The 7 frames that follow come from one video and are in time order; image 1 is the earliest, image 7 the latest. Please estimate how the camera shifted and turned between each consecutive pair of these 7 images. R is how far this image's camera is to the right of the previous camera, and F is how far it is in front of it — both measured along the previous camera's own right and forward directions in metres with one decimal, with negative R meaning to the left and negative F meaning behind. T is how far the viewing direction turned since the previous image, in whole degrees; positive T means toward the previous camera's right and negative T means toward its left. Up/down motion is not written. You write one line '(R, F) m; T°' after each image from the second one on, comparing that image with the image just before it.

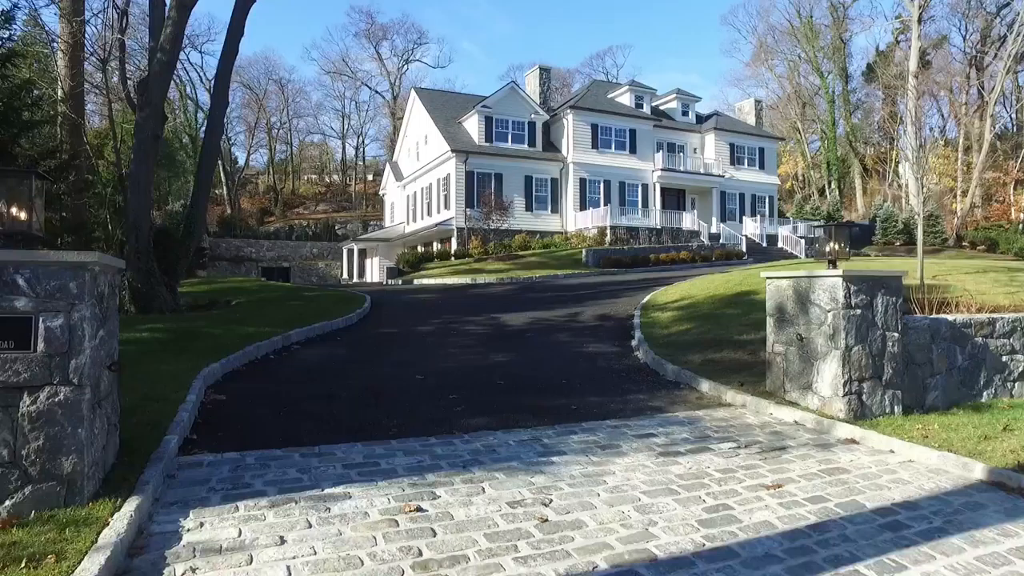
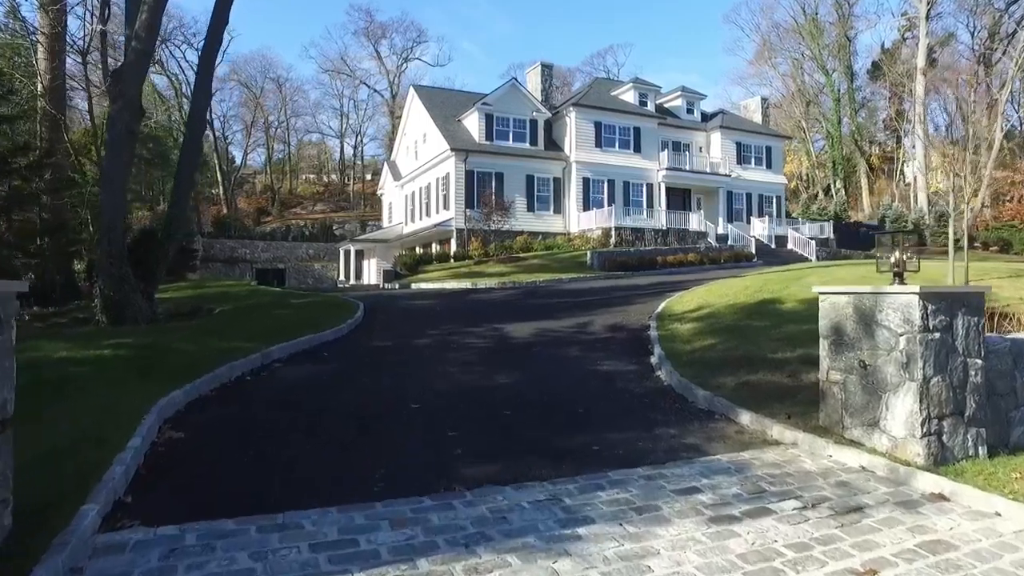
(-0.1, +1.1) m; 0°
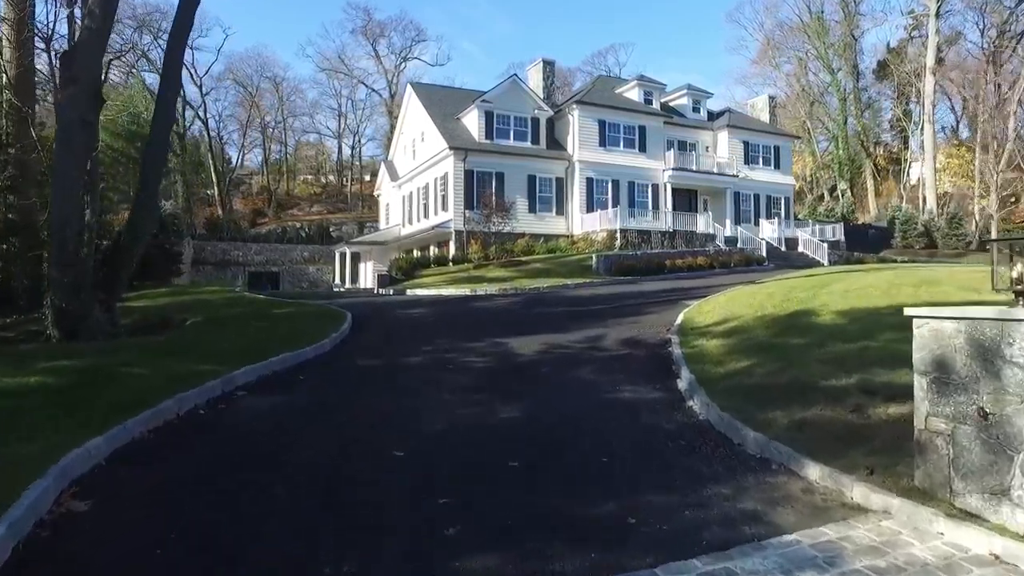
(-0.1, +1.4) m; 0°
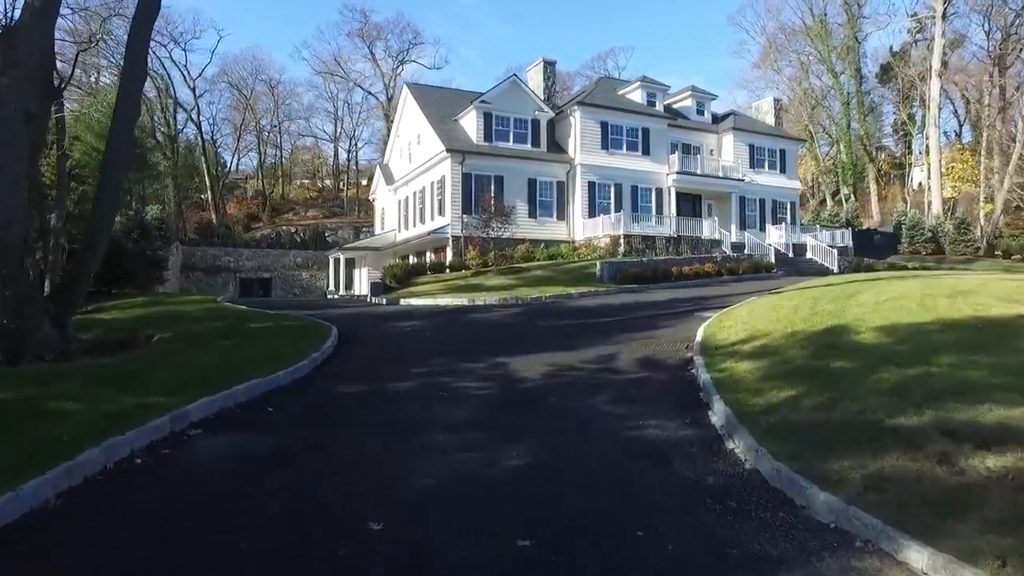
(-0.1, +1.2) m; 0°
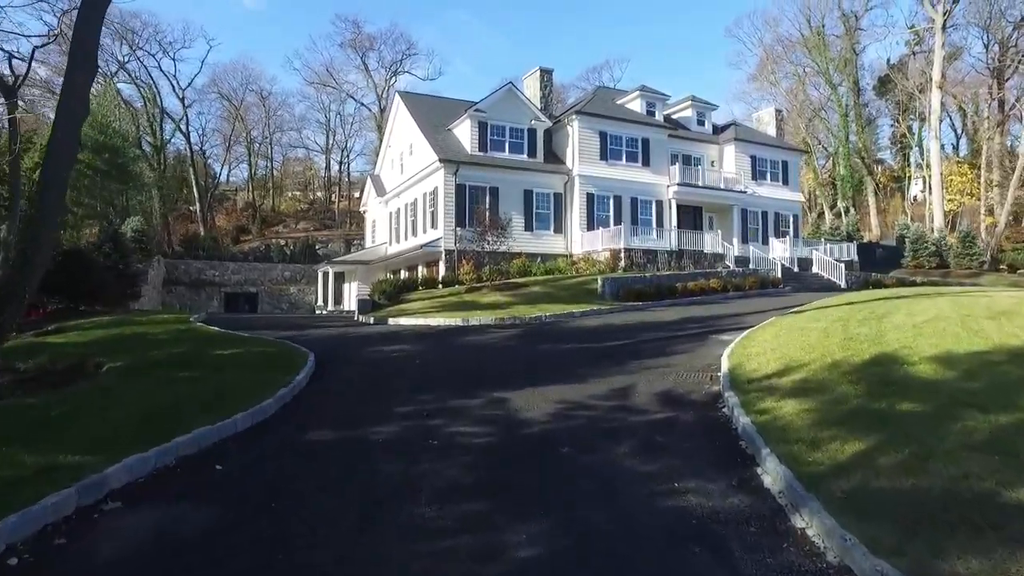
(-0.1, +1.4) m; +1°
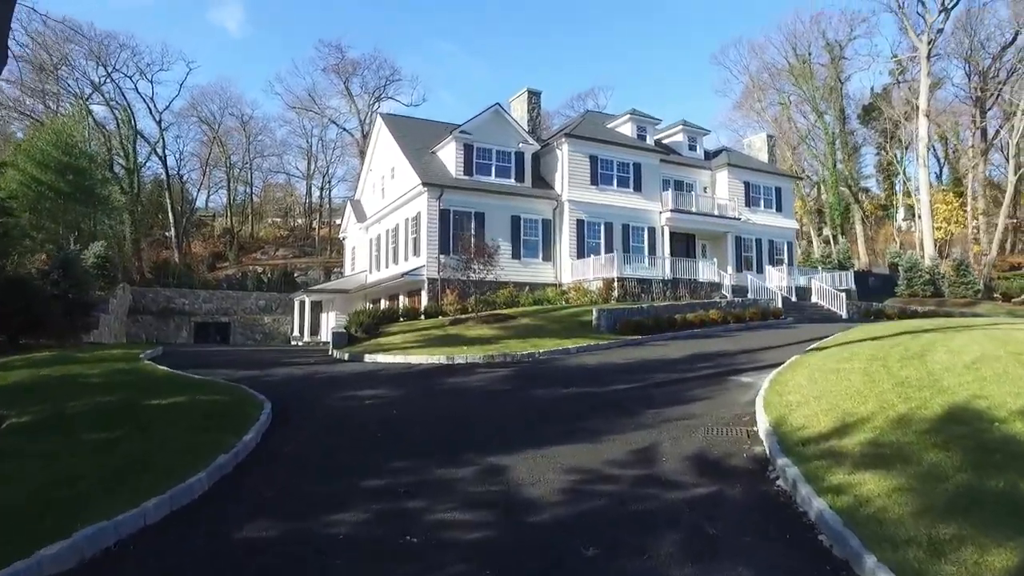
(-0.2, +1.7) m; +1°
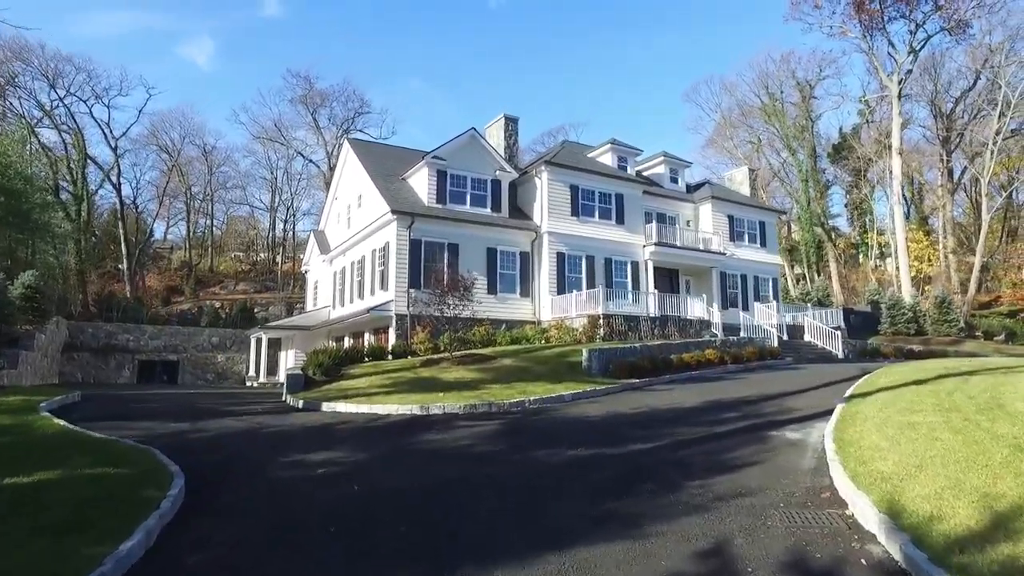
(-0.4, +2.4) m; +3°
